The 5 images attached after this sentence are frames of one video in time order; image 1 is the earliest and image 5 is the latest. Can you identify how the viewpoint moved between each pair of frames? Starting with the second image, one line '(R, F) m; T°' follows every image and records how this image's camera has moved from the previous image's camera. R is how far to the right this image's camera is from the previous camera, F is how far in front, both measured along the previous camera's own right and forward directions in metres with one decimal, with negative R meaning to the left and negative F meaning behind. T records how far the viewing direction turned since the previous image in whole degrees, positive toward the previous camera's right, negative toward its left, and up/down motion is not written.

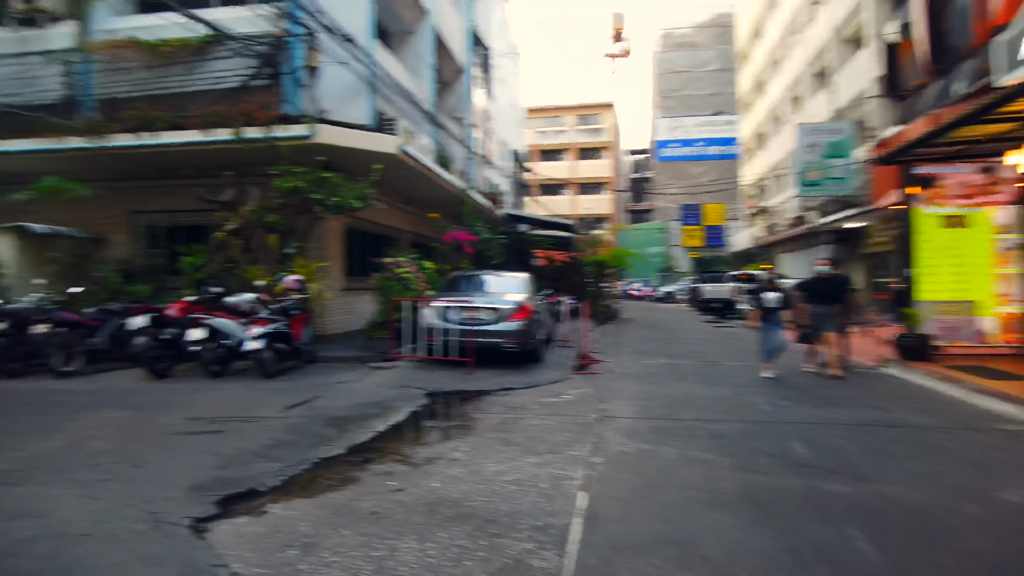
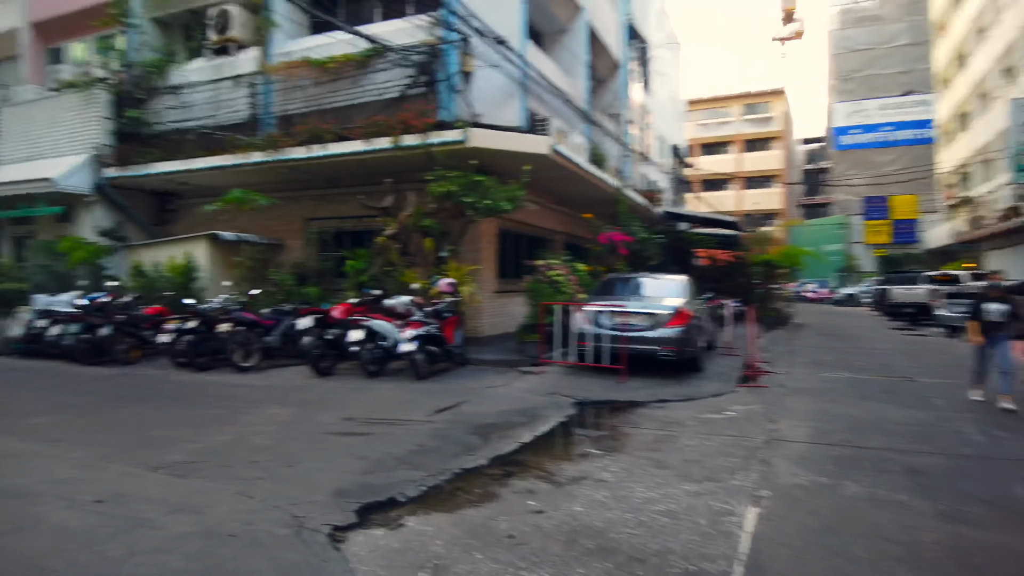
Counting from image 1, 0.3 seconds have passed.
(0.0, +0.4) m; -14°
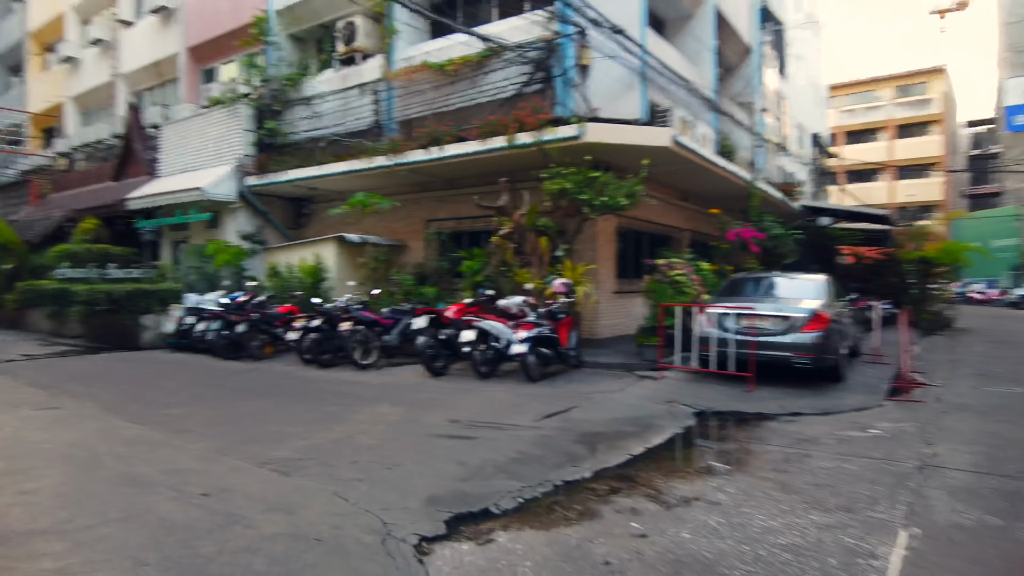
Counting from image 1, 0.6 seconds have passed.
(+0.2, +0.4) m; -11°
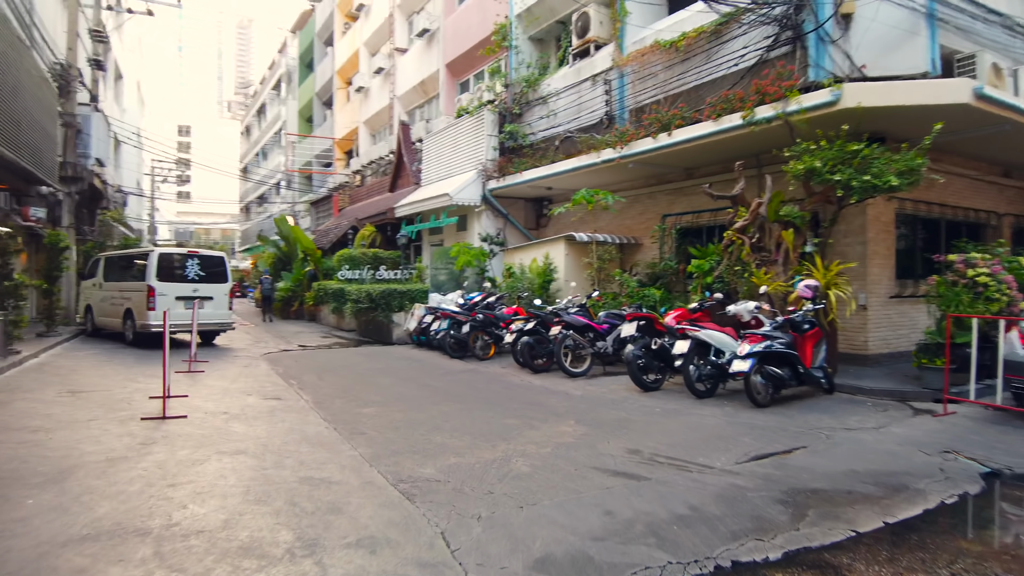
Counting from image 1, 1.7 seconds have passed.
(+0.8, +1.2) m; -24°
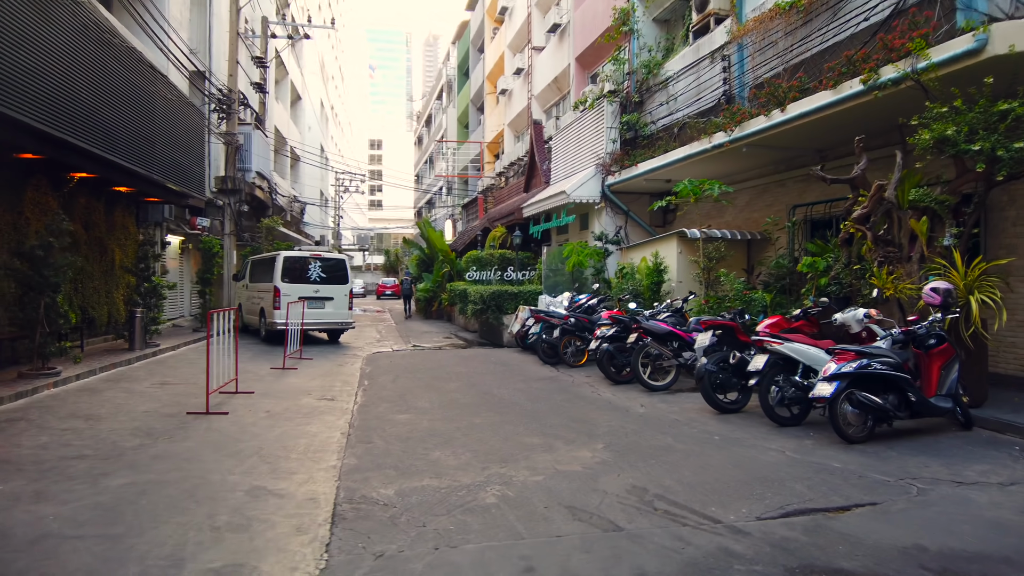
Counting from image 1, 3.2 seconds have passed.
(+1.5, +0.9) m; -16°
